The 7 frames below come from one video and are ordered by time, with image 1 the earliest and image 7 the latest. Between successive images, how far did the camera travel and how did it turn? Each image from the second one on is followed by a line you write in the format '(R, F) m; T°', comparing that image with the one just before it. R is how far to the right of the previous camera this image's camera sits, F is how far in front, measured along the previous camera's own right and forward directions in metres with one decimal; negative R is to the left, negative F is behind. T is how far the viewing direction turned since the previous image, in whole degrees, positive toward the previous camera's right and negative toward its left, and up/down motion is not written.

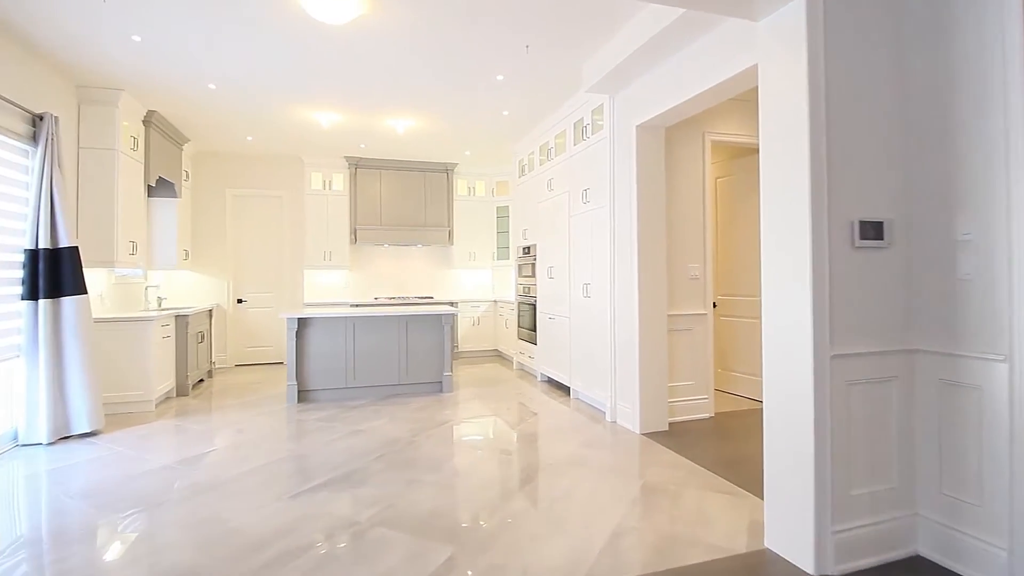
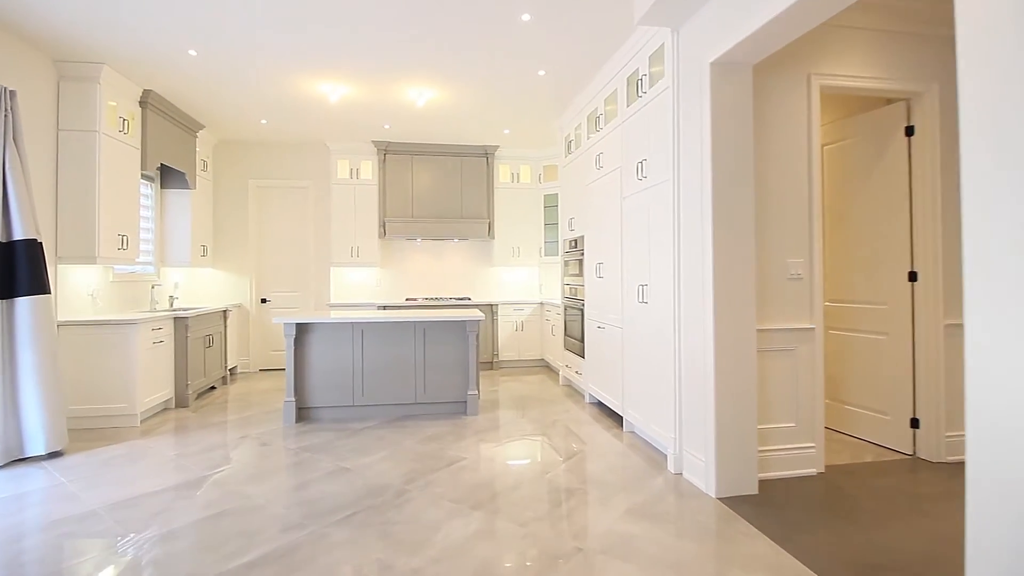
(+0.3, +1.1) m; -8°
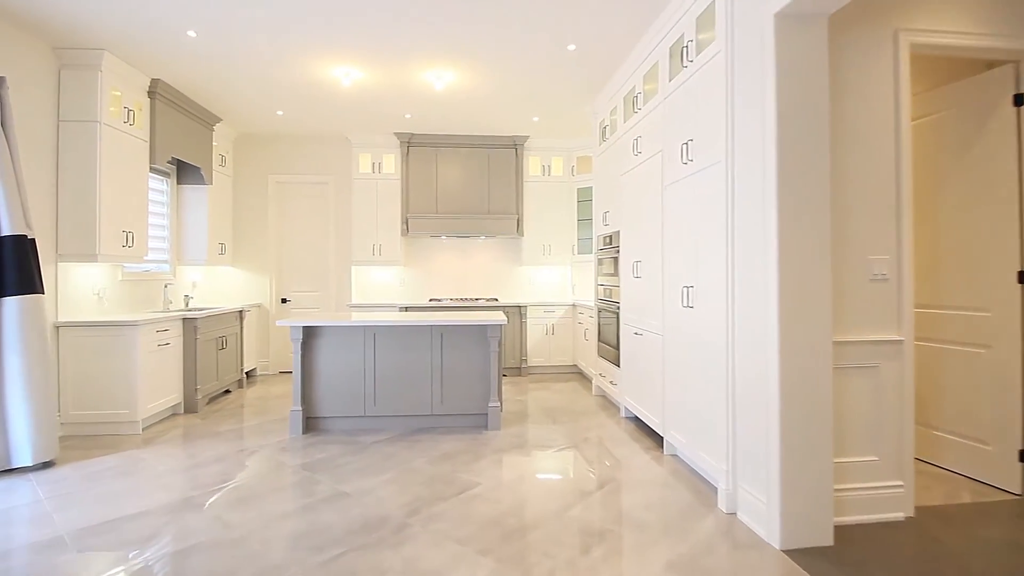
(+0.1, +0.5) m; -4°
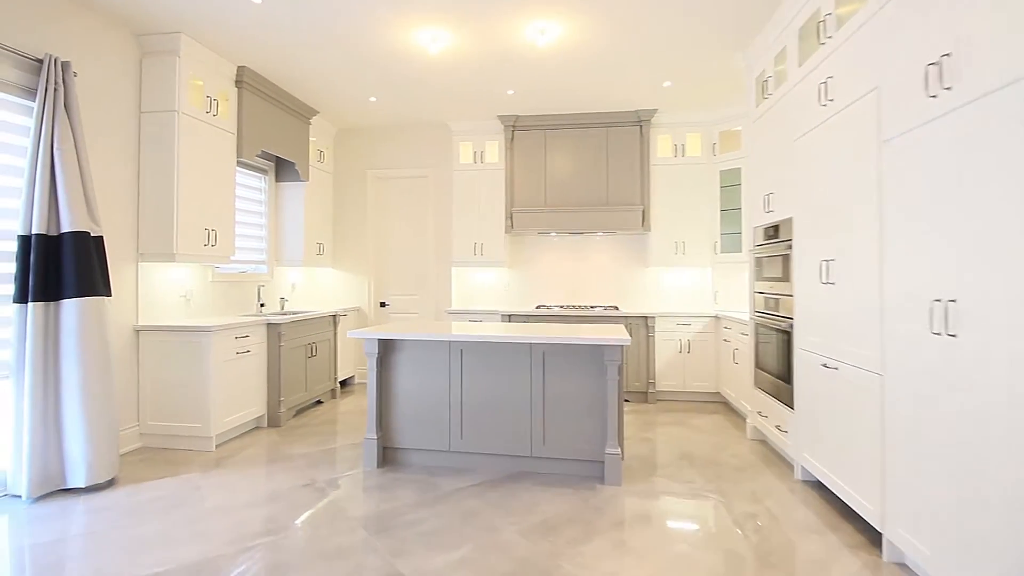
(0.0, +1.0) m; -13°
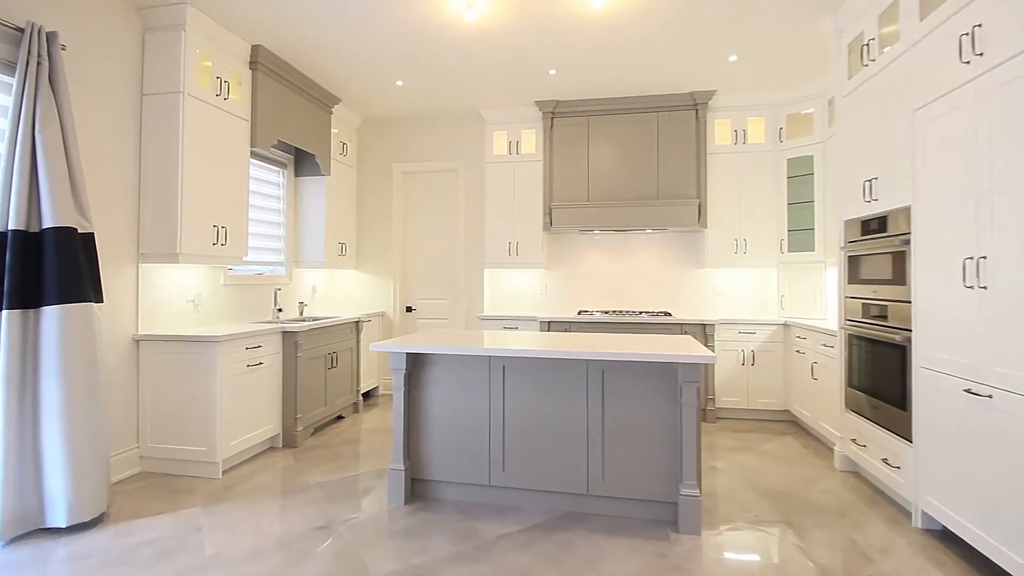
(-0.2, +0.5) m; -3°
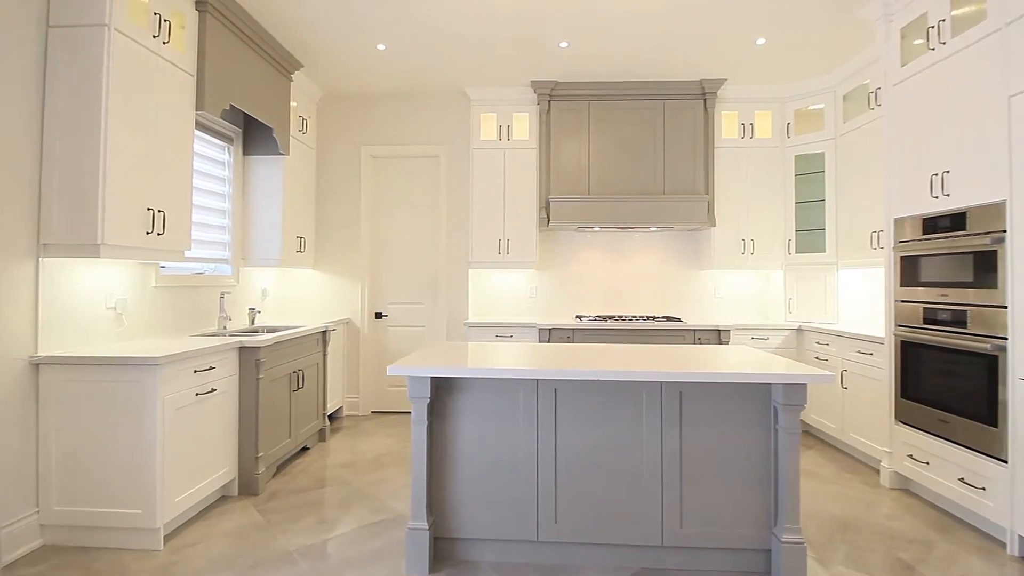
(-0.6, +0.6) m; +8°
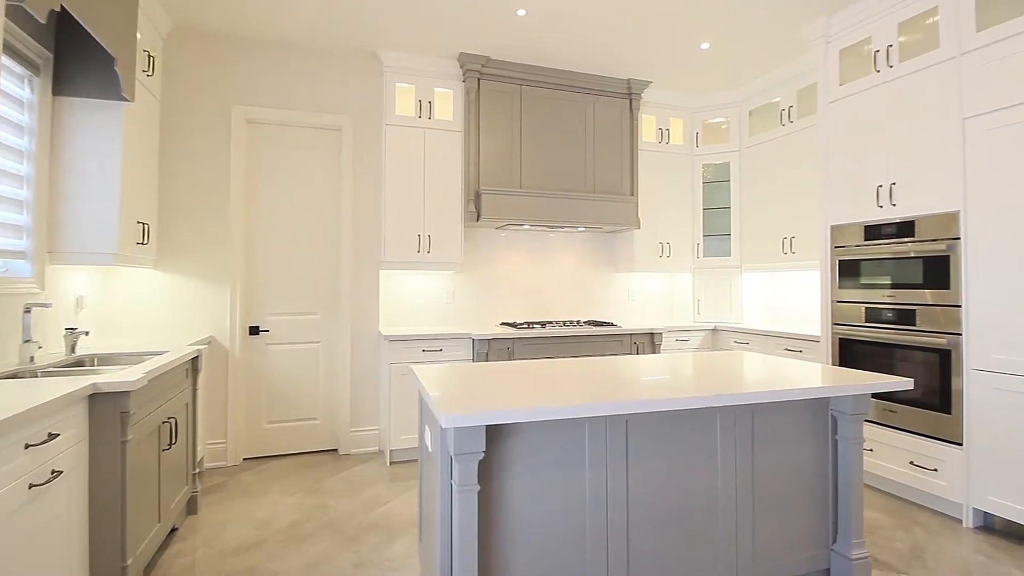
(-0.9, +0.7) m; +21°
